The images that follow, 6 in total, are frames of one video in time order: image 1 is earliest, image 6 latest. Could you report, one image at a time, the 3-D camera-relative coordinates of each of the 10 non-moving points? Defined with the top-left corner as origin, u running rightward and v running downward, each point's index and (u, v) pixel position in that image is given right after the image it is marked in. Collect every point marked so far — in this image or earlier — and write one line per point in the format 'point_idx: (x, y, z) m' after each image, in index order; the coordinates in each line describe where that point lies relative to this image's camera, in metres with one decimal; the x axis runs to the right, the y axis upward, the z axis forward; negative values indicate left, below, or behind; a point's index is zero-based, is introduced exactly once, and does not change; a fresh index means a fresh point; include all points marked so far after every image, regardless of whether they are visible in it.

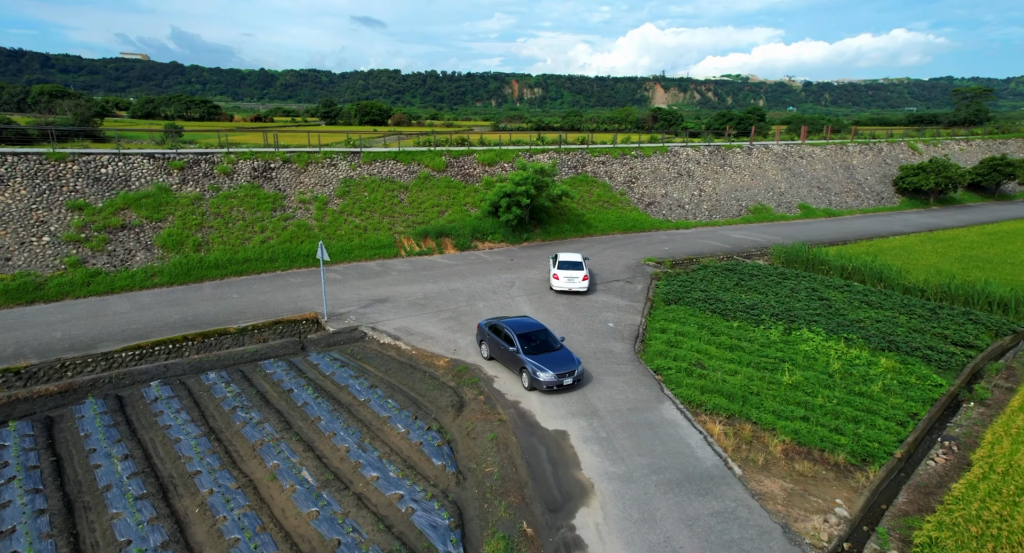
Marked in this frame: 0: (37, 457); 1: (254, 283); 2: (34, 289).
0: (-9.2, -3.4, +9.9) m
1: (-9.1, -0.2, +18.1) m
2: (-14.6, -0.5, +15.6) m
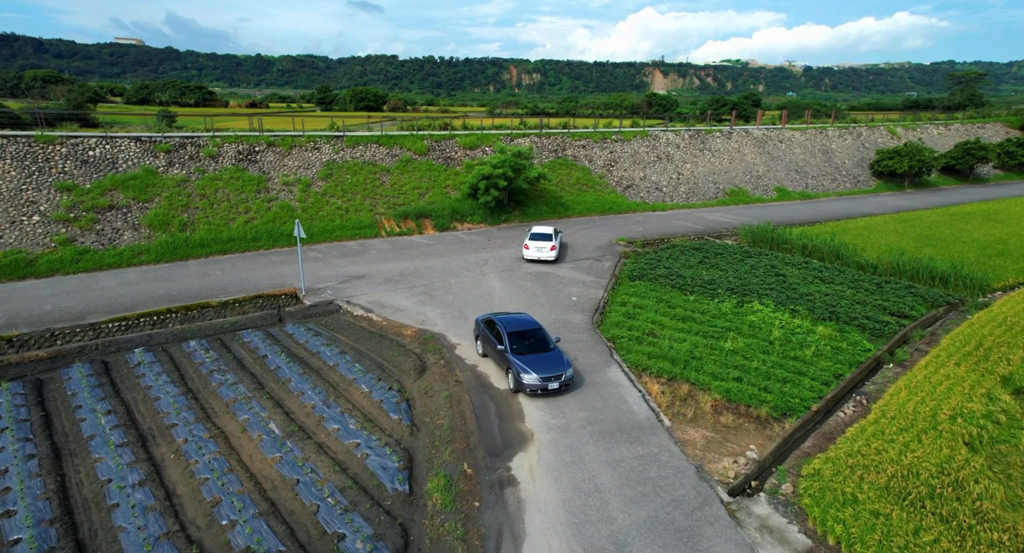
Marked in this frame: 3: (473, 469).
0: (-10.3, -2.8, +10.8) m
1: (-10.2, +0.6, +18.9) m
2: (-15.7, +0.2, +16.4) m
3: (-0.7, -3.5, +9.2) m
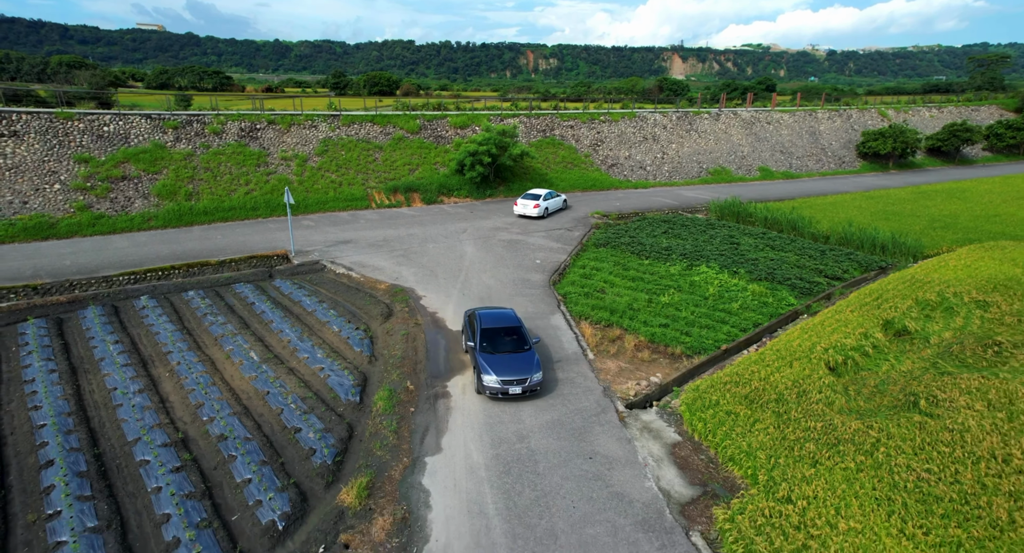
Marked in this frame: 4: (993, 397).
0: (-11.6, -1.5, +12.8) m
1: (-11.3, +2.1, +20.9) m
2: (-16.9, +1.7, +18.5) m
3: (-2.1, -2.4, +11.0) m
4: (+8.8, -2.3, +9.5) m
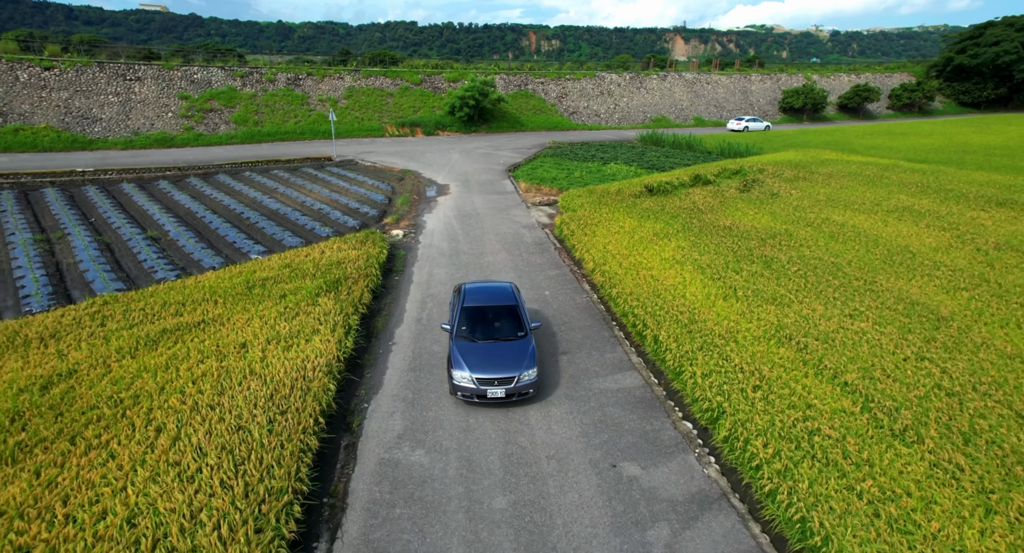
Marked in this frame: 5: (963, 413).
0: (-13.2, +3.9, +21.8) m
1: (-12.8, +7.7, +29.7) m
2: (-18.4, +7.3, +27.3) m
3: (-3.7, +3.0, +19.9) m
4: (+7.3, +3.0, +18.4) m
5: (+5.9, -1.7, +6.8) m
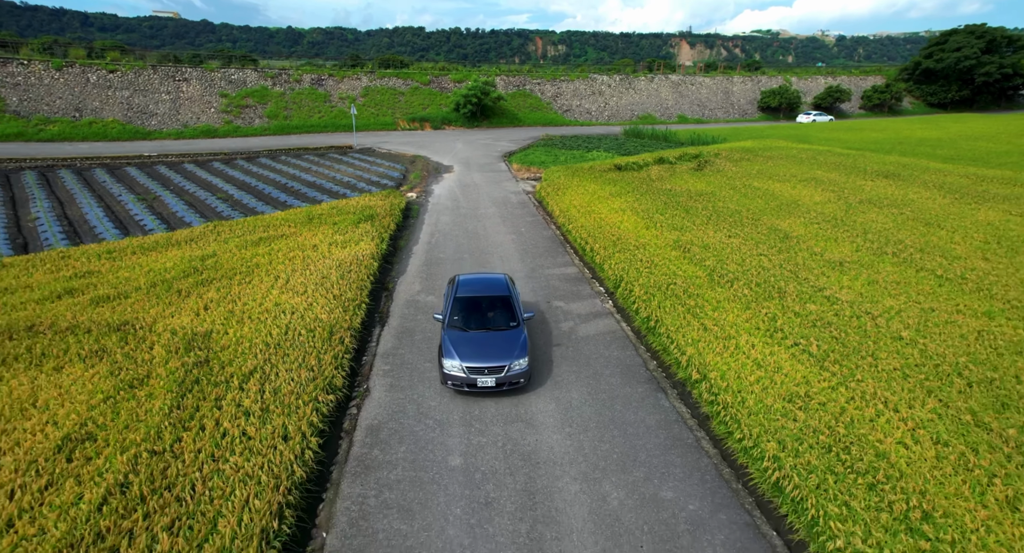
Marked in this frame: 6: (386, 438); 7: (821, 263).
0: (-13.5, +5.7, +26.1) m
1: (-13.0, +9.4, +34.1) m
2: (-18.6, +9.0, +31.8) m
3: (-4.0, +4.7, +24.2) m
4: (+6.9, +4.7, +22.5) m
5: (+5.4, +0.1, +10.9) m
6: (-1.6, -2.0, +6.5) m
7: (+6.9, +0.2, +11.2) m
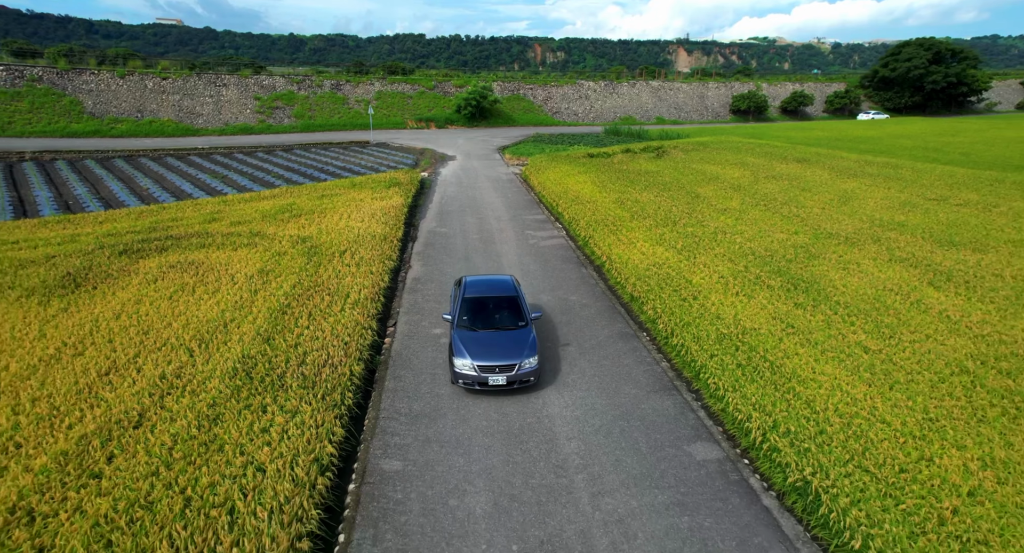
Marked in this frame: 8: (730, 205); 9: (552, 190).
0: (-13.9, +7.4, +31.4) m
1: (-13.4, +11.1, +39.4) m
2: (-19.0, +10.7, +37.1) m
3: (-4.4, +6.5, +29.4) m
4: (+6.5, +6.4, +27.8) m
5: (+4.9, +2.0, +16.1) m
6: (-2.0, -0.1, +11.7) m
7: (+6.5, +2.1, +16.5) m
8: (+7.3, +2.4, +17.3) m
9: (+1.6, +3.3, +20.0) m
